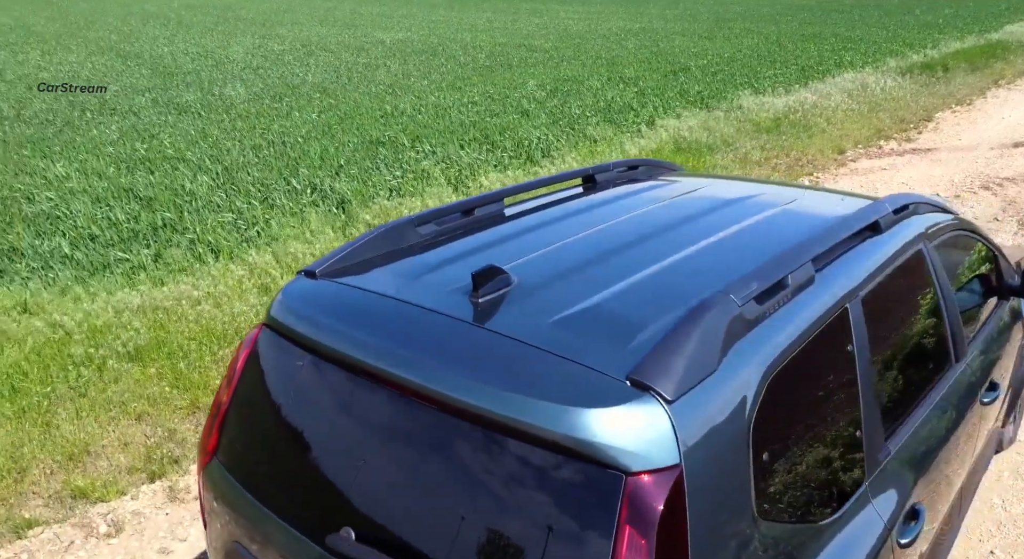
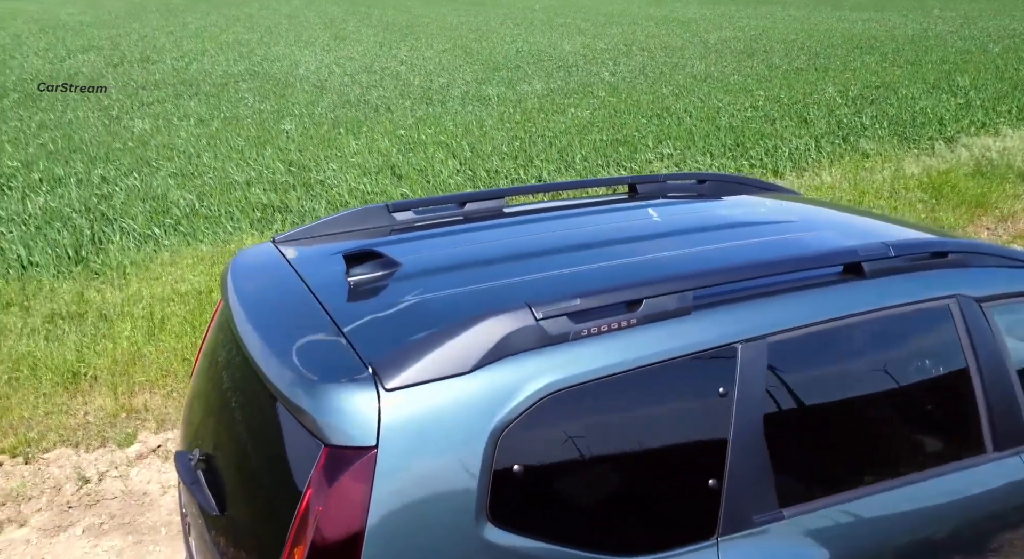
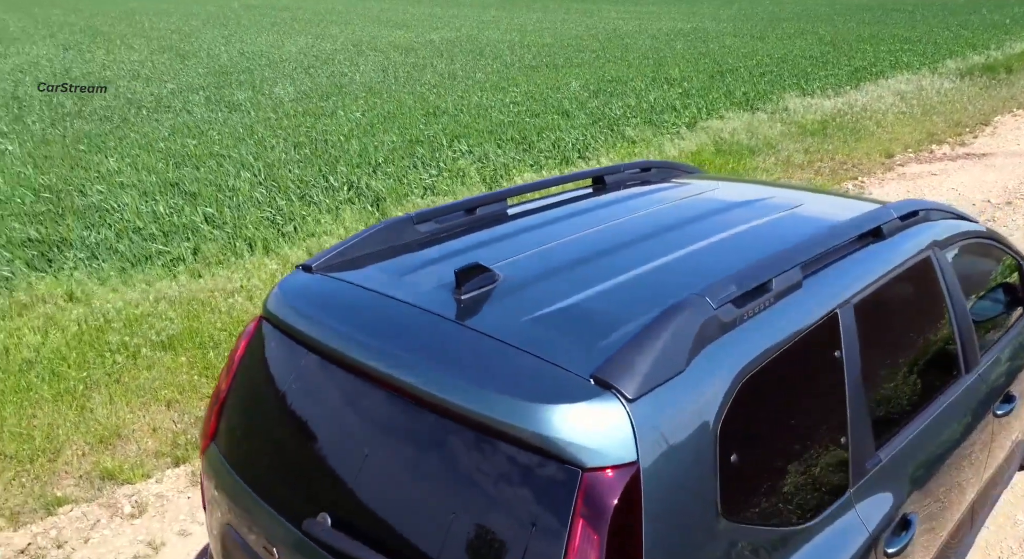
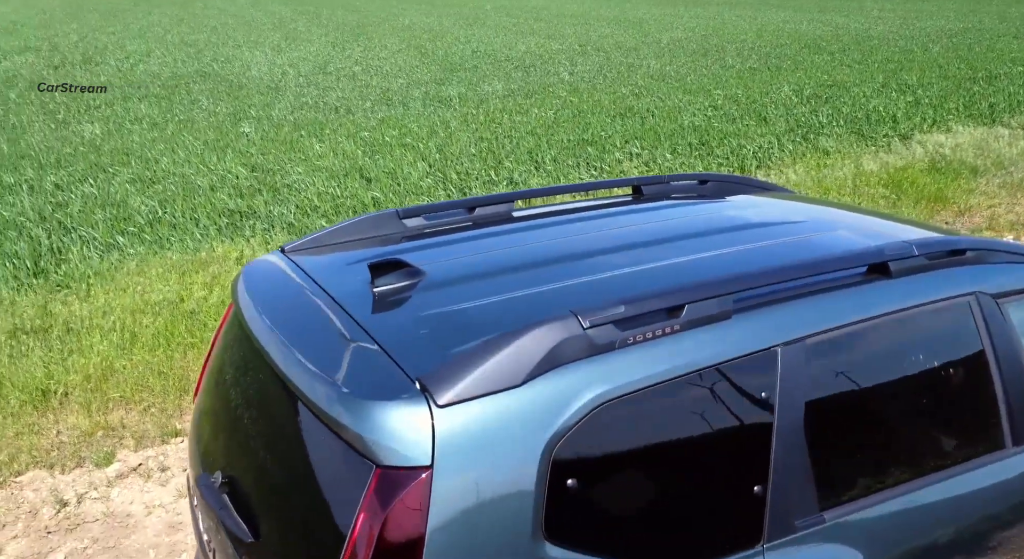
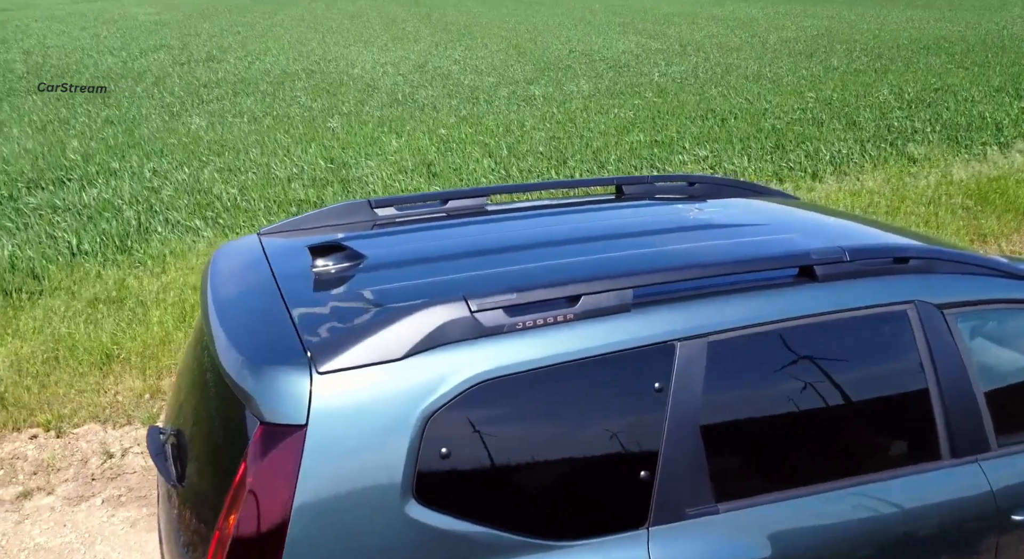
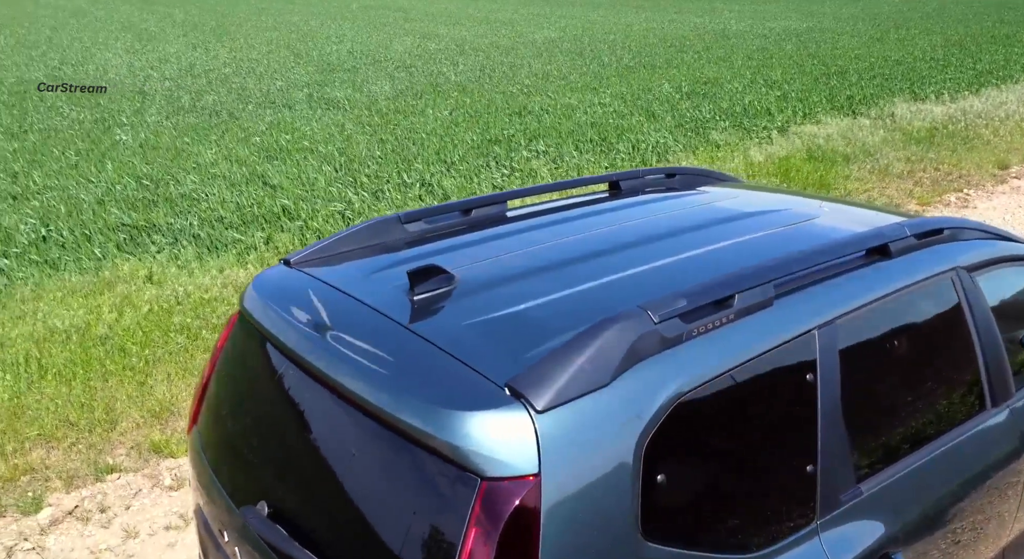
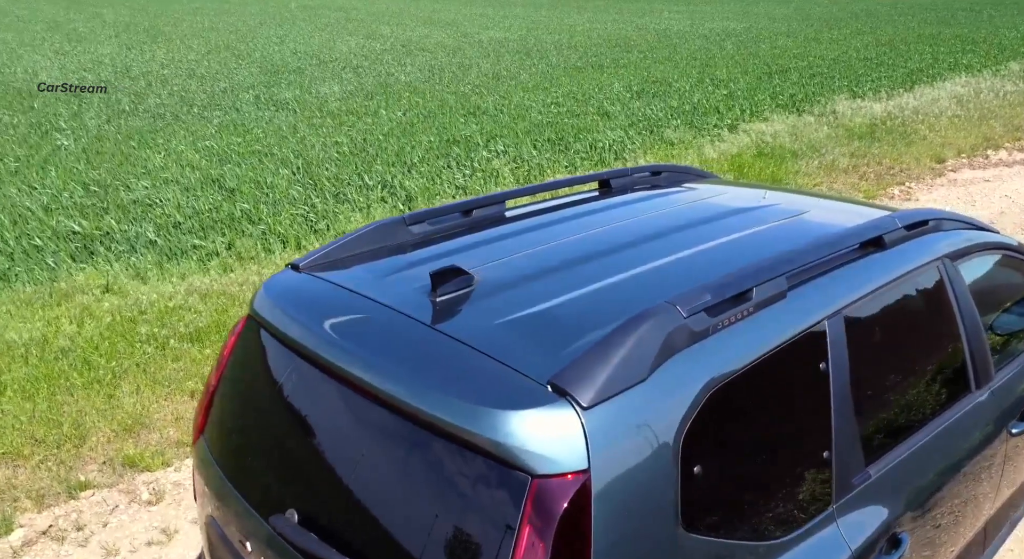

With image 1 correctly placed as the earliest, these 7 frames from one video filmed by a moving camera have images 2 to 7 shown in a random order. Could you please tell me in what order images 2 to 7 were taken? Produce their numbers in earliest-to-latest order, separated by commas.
3, 7, 6, 4, 2, 5
